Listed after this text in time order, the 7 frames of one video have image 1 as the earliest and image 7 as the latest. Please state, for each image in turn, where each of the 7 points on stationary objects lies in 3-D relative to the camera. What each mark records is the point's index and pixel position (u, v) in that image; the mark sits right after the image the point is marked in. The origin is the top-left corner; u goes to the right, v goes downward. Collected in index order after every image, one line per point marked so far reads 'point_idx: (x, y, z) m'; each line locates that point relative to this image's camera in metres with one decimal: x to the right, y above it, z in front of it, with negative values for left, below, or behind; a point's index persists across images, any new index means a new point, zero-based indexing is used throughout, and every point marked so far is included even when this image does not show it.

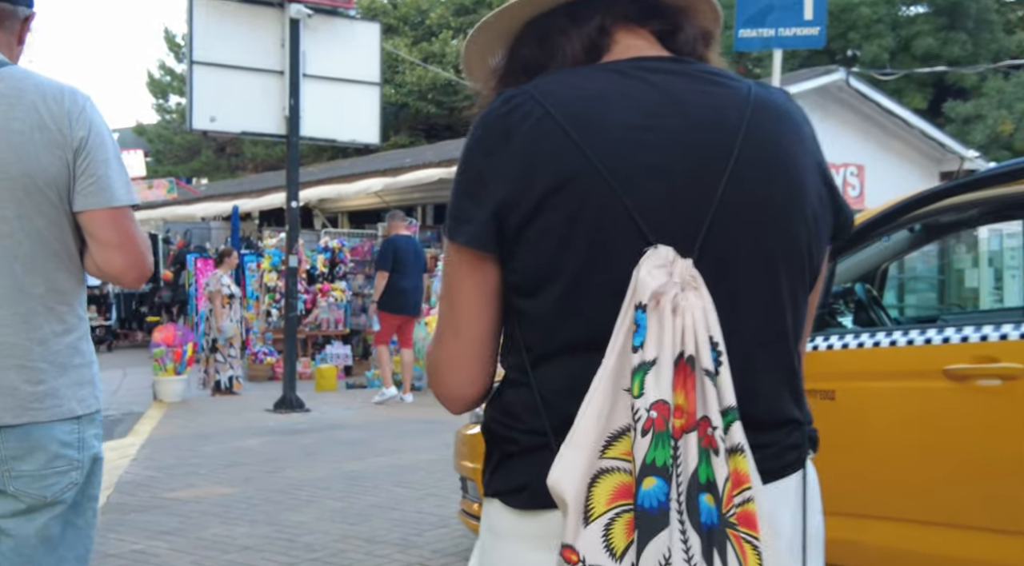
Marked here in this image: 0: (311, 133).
0: (-1.9, +1.4, +9.9) m
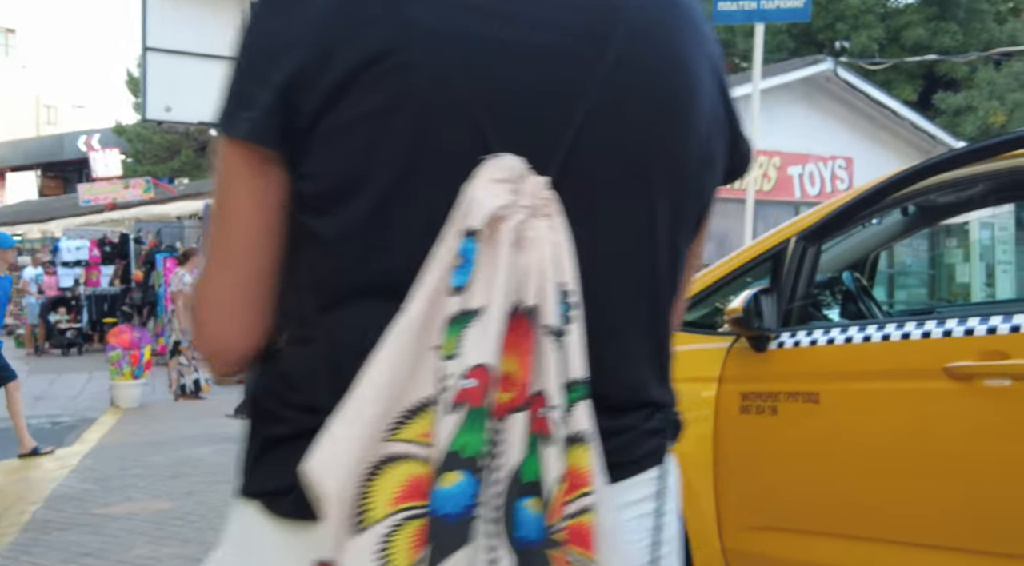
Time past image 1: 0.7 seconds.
0: (-2.2, +1.4, +9.5) m
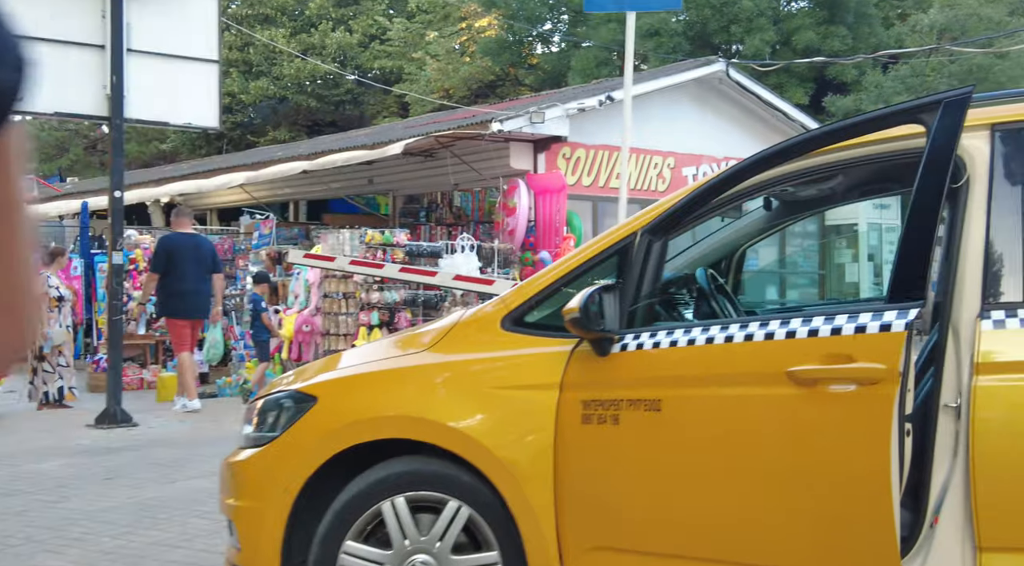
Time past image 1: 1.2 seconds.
0: (-3.1, +1.4, +9.0) m
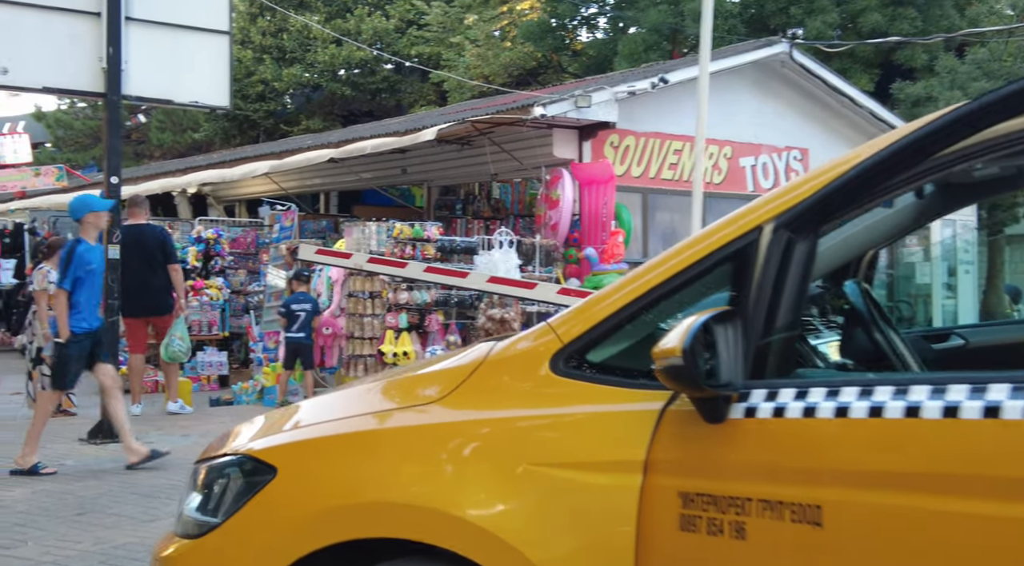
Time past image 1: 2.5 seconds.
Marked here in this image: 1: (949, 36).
0: (-2.8, +1.5, +8.1) m
1: (+5.3, +3.0, +13.1) m
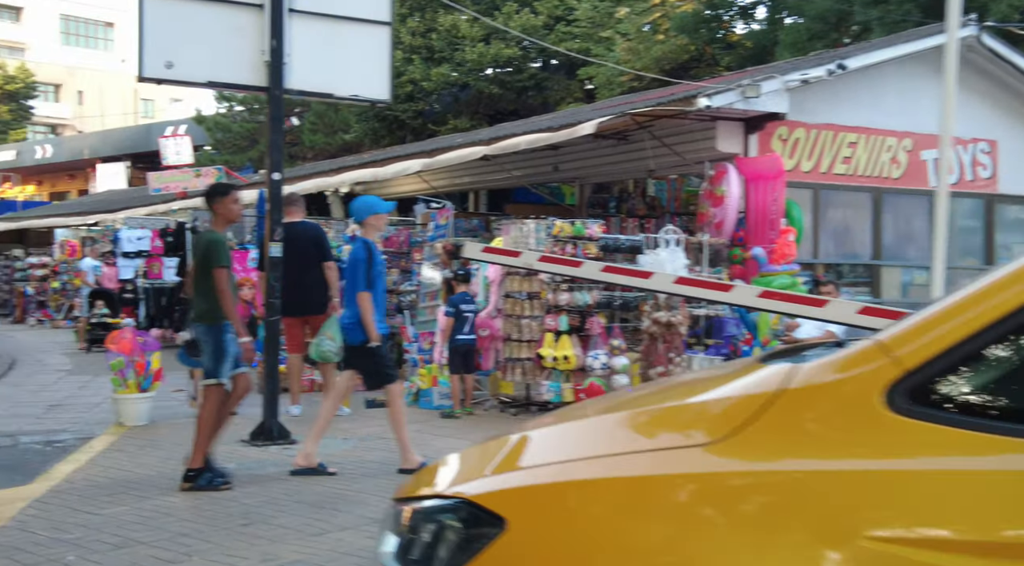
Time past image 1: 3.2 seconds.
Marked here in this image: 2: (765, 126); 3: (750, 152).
0: (-1.6, +1.5, +8.0) m
1: (+7.1, +2.9, +11.9) m
2: (+2.6, +1.6, +11.1) m
3: (+2.4, +1.3, +11.1) m
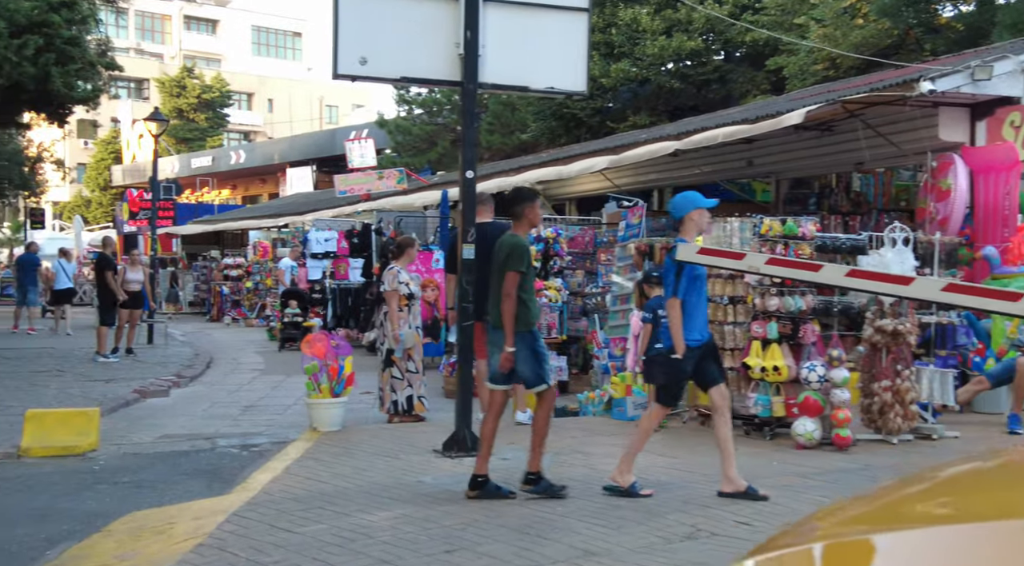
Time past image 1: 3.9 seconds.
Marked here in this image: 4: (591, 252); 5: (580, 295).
0: (-0.1, +1.4, +7.6) m
1: (+9.0, +2.9, +10.1) m
2: (+4.5, +1.6, +10.0) m
3: (+4.3, +1.3, +10.1) m
4: (+1.0, +0.4, +14.1) m
5: (+0.9, -0.2, +14.0) m
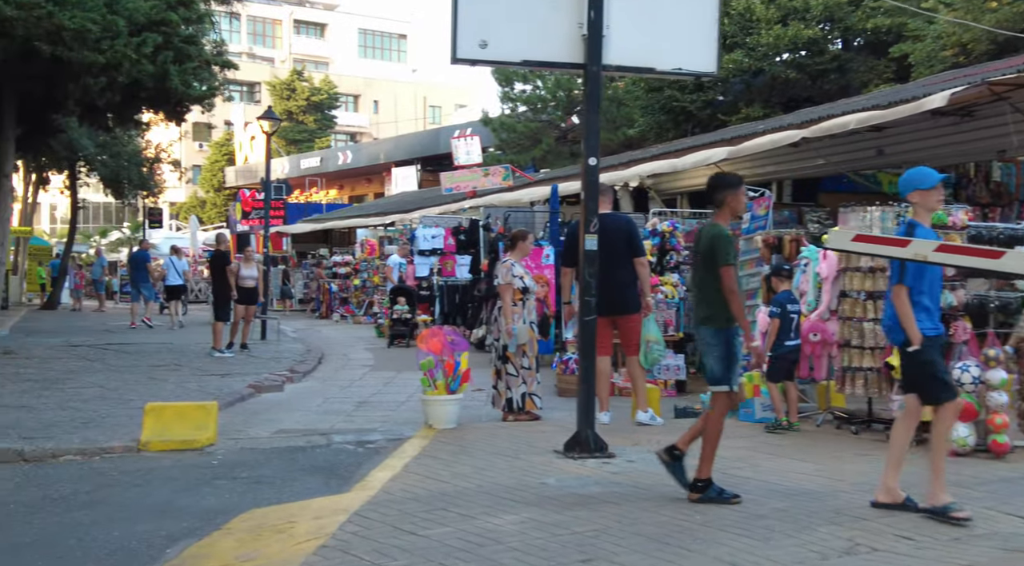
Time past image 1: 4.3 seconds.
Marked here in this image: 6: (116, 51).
0: (+0.7, +1.5, +7.2) m
1: (+10.1, +2.9, +8.9) m
2: (+5.5, +1.6, +9.2) m
3: (+5.4, +1.4, +9.3) m
4: (+2.5, +0.5, +13.6) m
5: (+2.3, -0.1, +13.5) m
6: (-5.6, +3.3, +15.5) m
